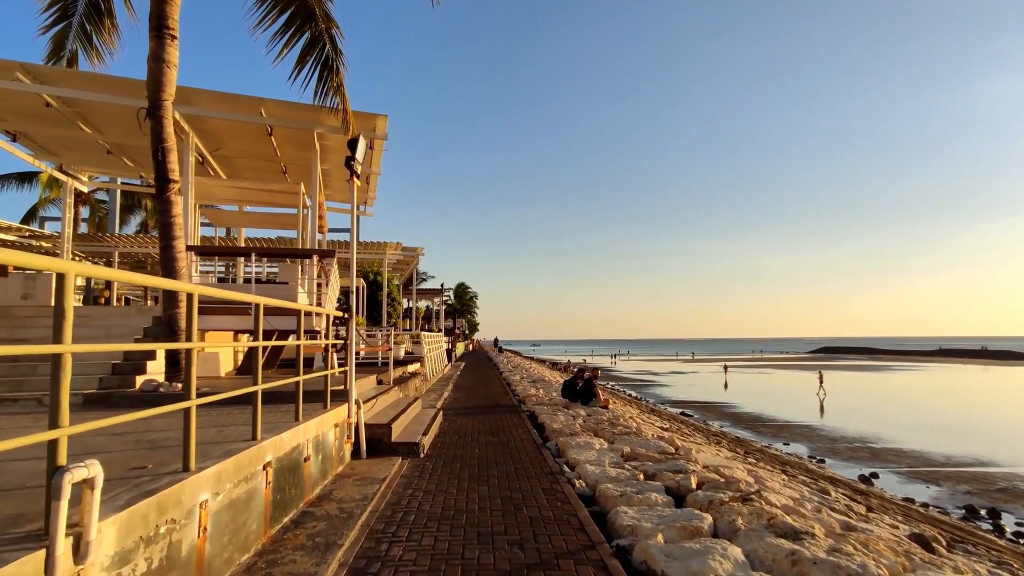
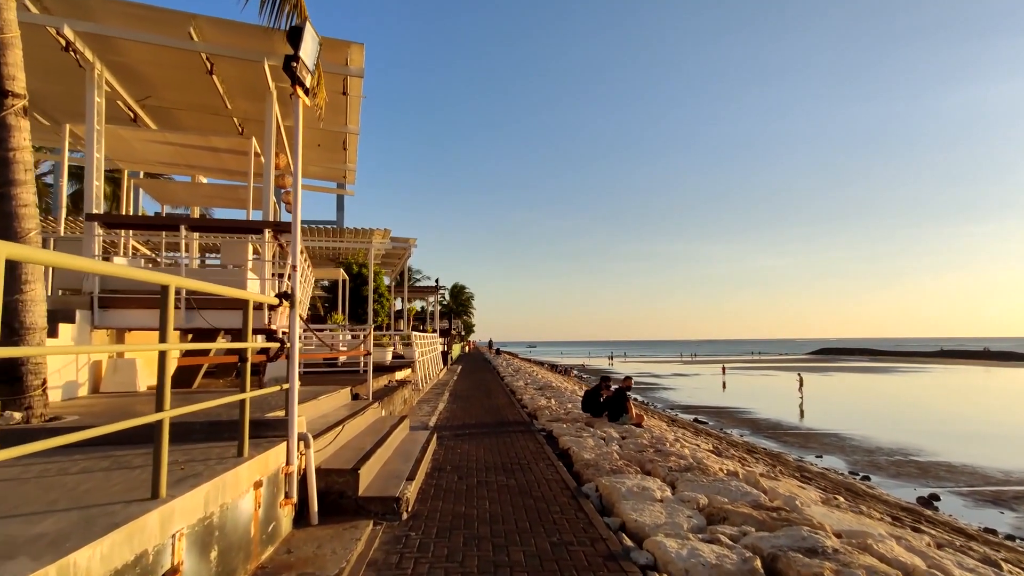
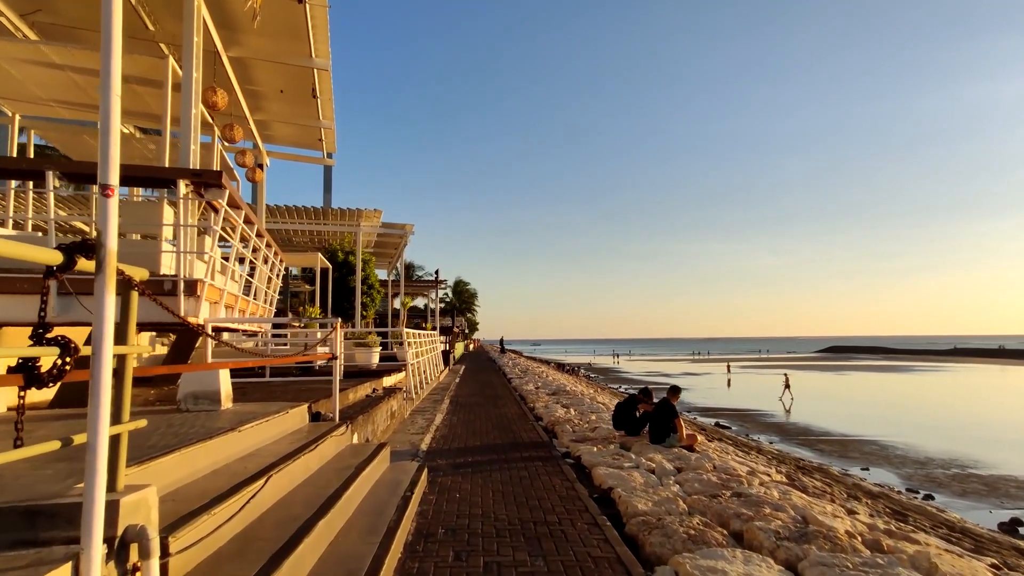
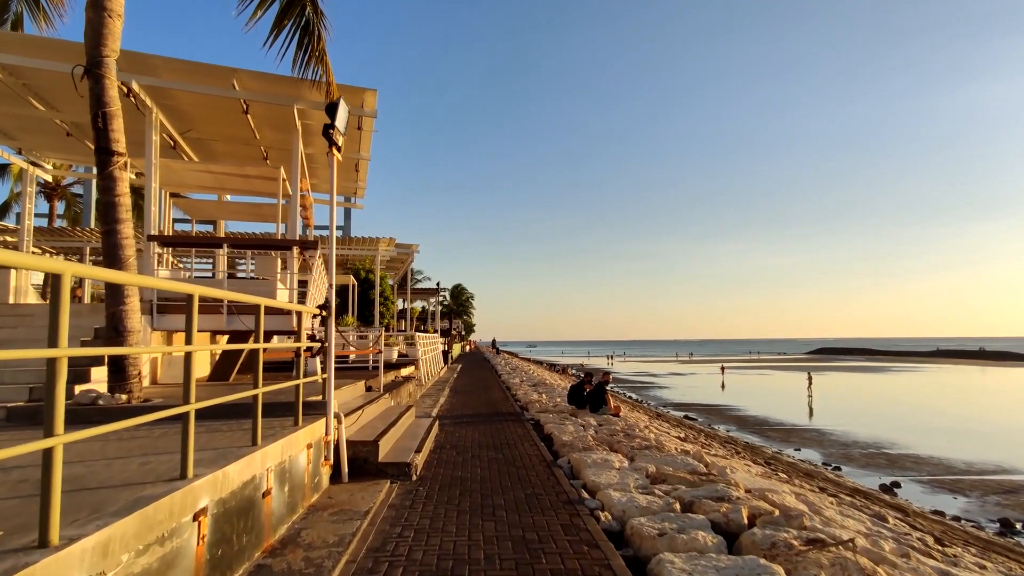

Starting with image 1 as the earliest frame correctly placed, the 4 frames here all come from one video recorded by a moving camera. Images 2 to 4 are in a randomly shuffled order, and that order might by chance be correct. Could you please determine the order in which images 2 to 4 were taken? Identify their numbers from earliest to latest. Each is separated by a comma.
4, 2, 3
